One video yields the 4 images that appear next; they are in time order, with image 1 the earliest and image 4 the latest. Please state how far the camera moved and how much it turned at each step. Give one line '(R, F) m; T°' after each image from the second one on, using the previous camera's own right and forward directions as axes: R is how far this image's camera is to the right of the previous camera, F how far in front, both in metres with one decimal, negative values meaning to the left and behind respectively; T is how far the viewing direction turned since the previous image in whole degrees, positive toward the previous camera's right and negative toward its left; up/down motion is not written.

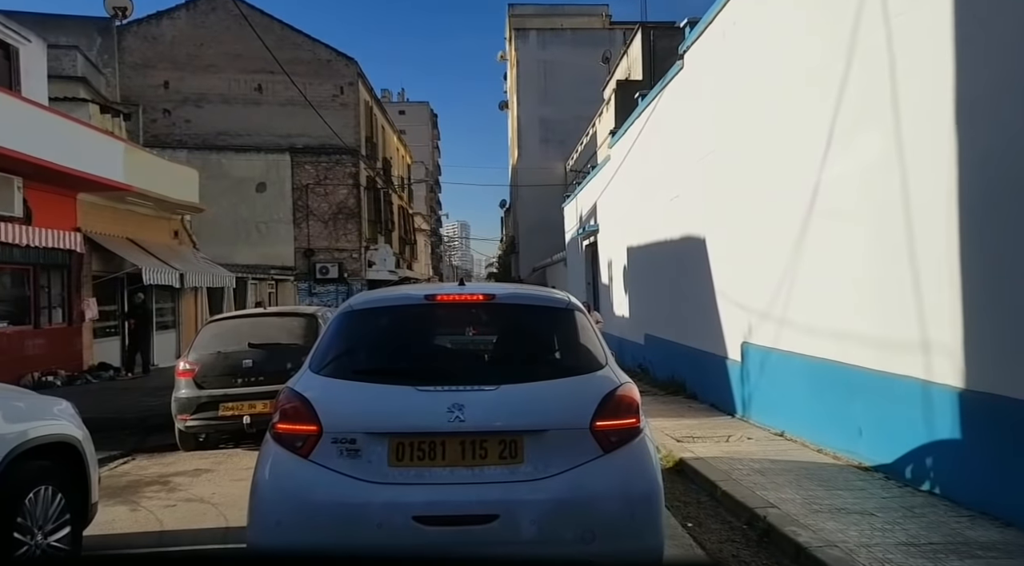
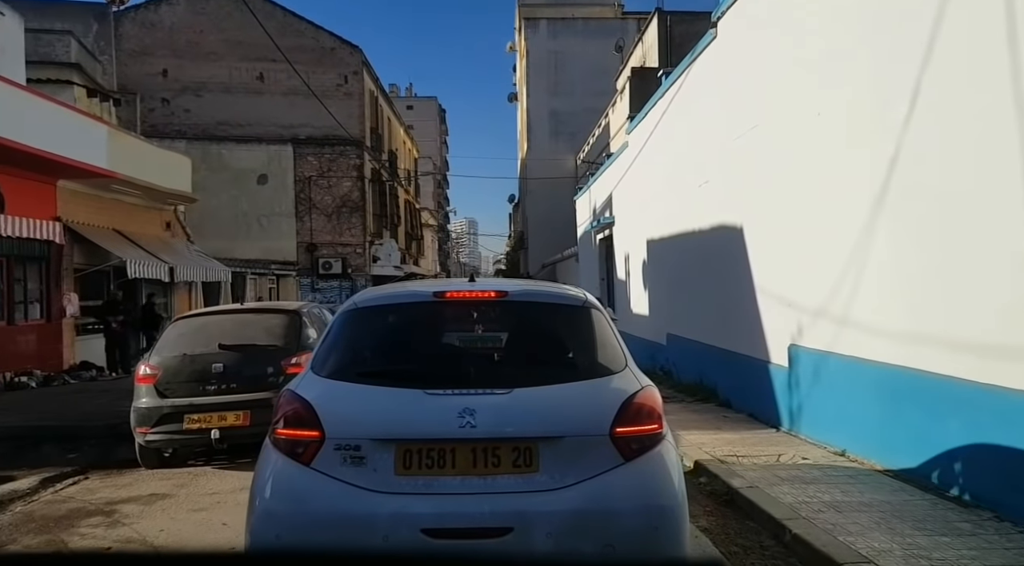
(-0.1, +1.1) m; -1°
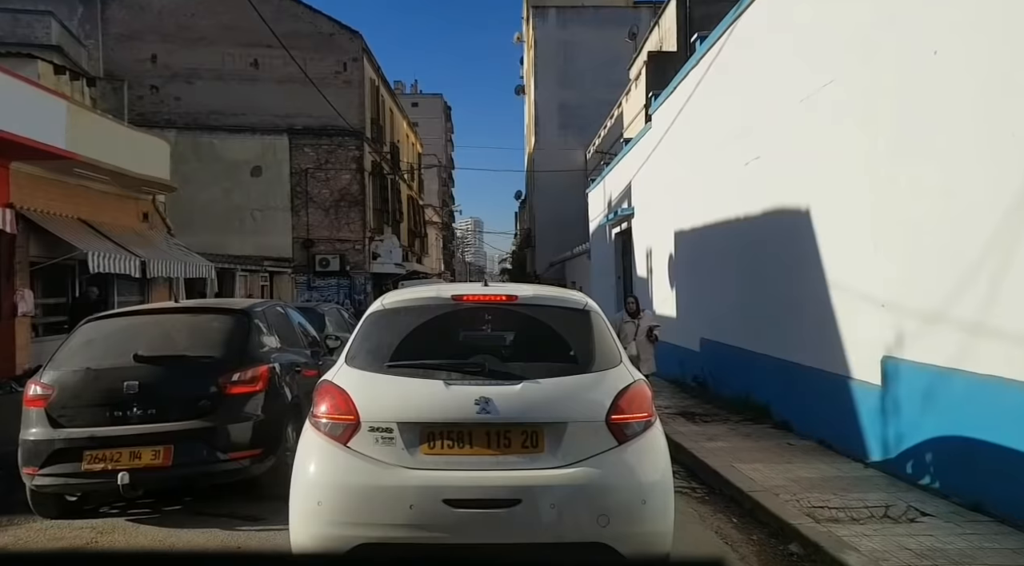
(-0.1, +1.6) m; 0°
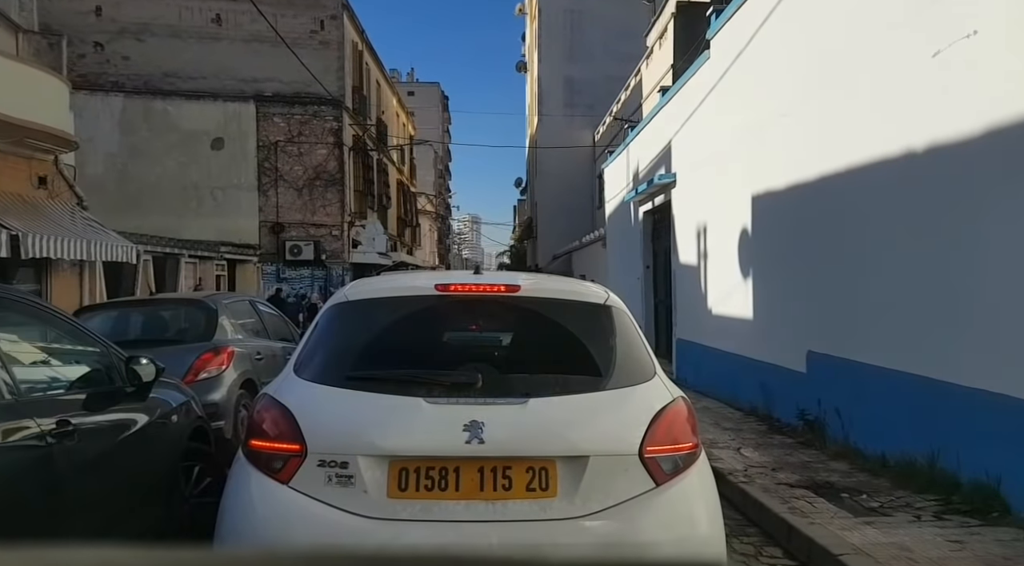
(-0.1, +3.8) m; 0°
